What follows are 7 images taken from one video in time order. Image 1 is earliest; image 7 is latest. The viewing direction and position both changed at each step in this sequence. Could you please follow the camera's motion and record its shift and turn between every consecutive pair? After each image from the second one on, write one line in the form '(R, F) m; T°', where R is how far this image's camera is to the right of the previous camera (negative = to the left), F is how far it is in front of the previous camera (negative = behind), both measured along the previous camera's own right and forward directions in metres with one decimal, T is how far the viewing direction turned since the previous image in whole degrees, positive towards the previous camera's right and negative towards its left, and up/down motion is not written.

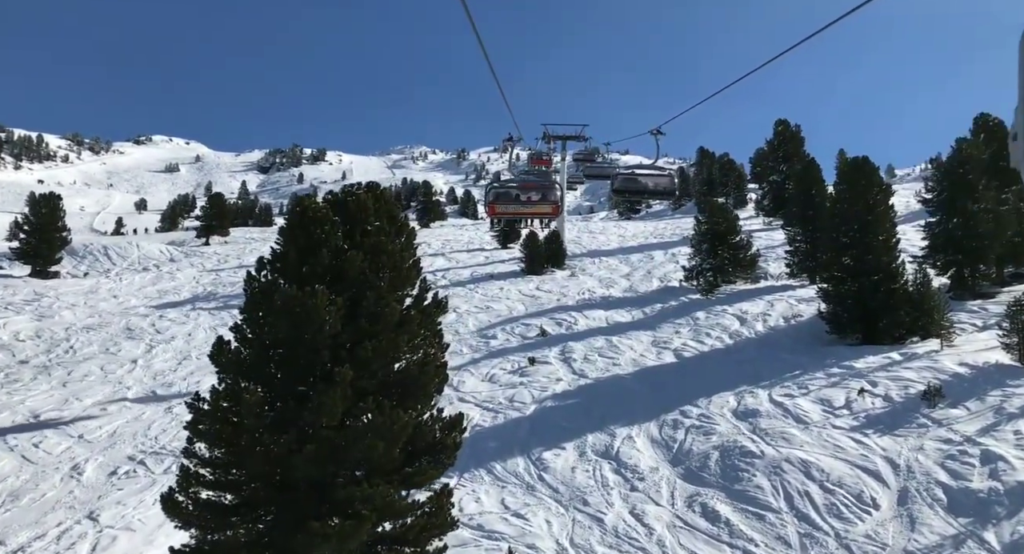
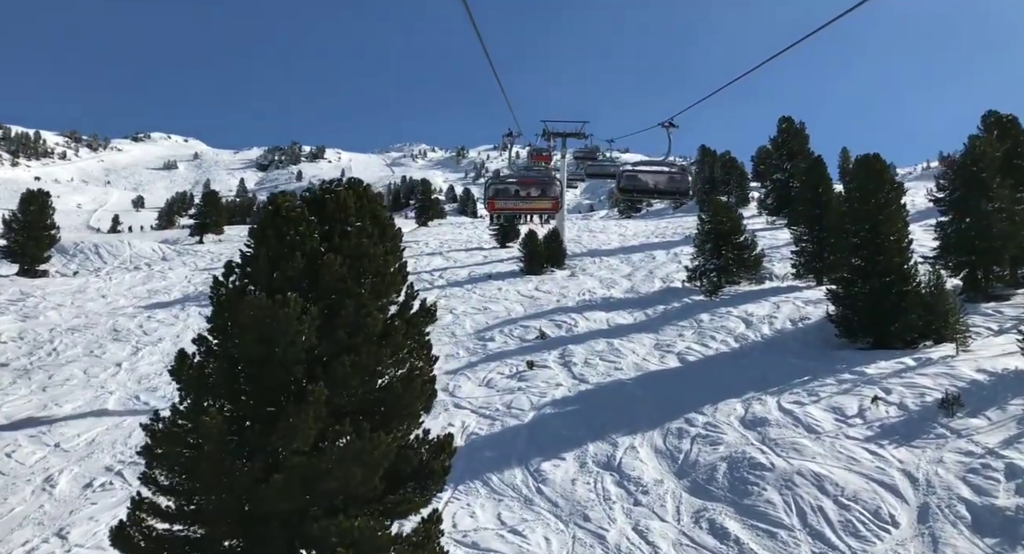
(0.0, +0.6) m; 0°
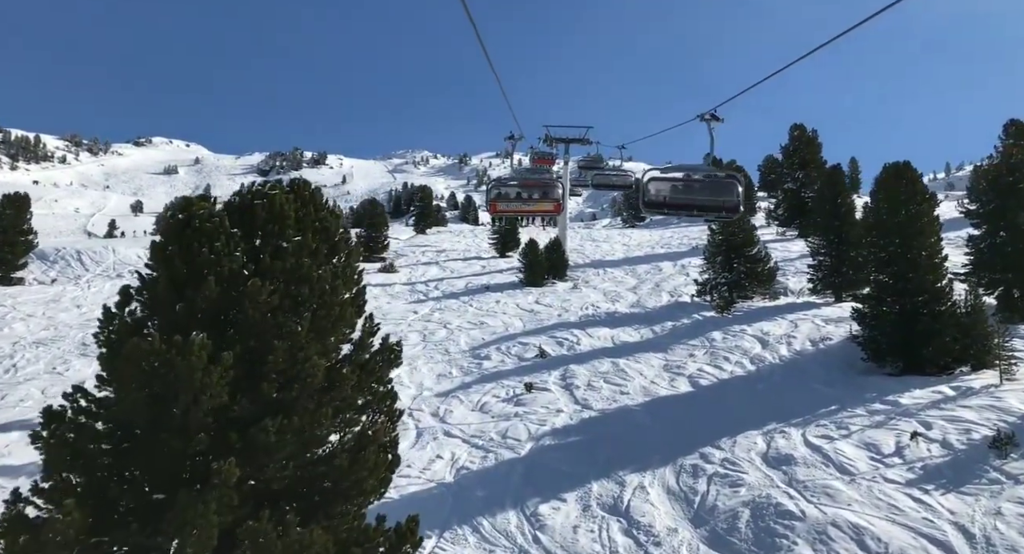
(+0.1, +1.4) m; 0°
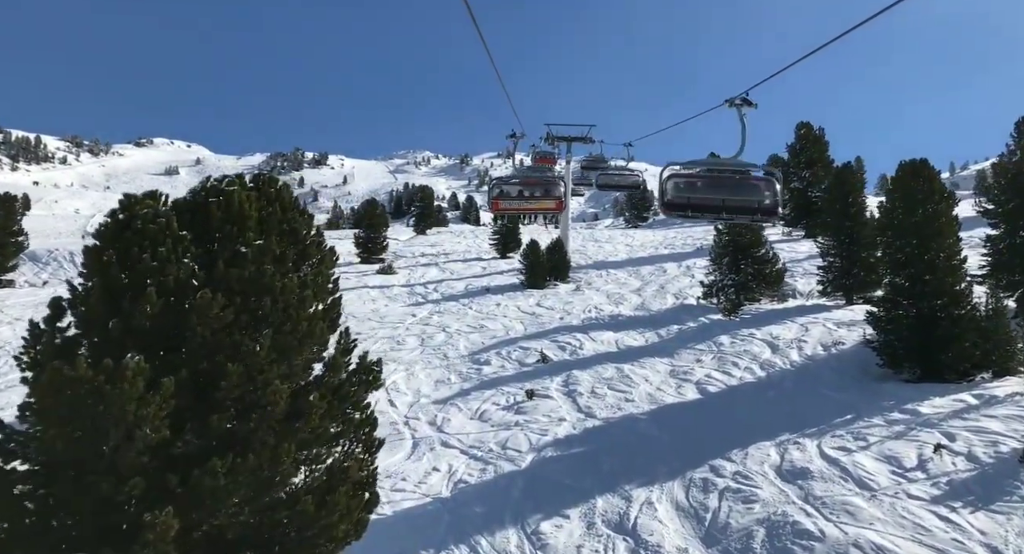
(0.0, +0.6) m; 0°
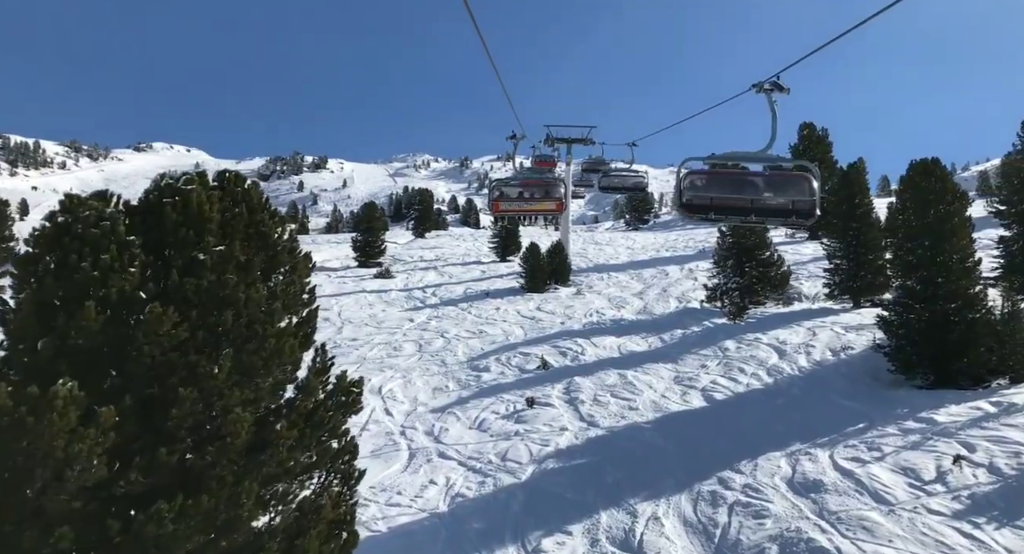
(0.0, +0.5) m; 0°
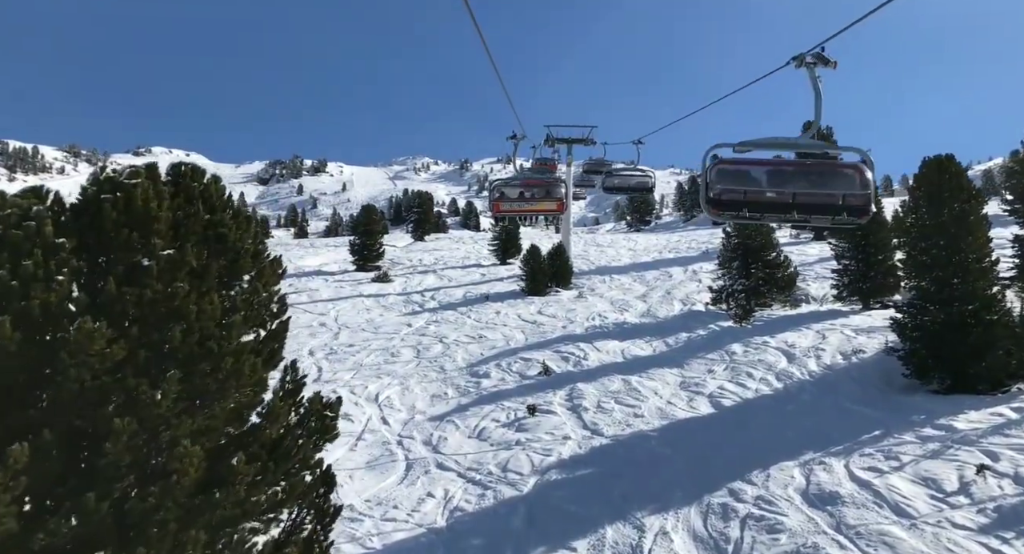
(0.0, +0.5) m; 0°
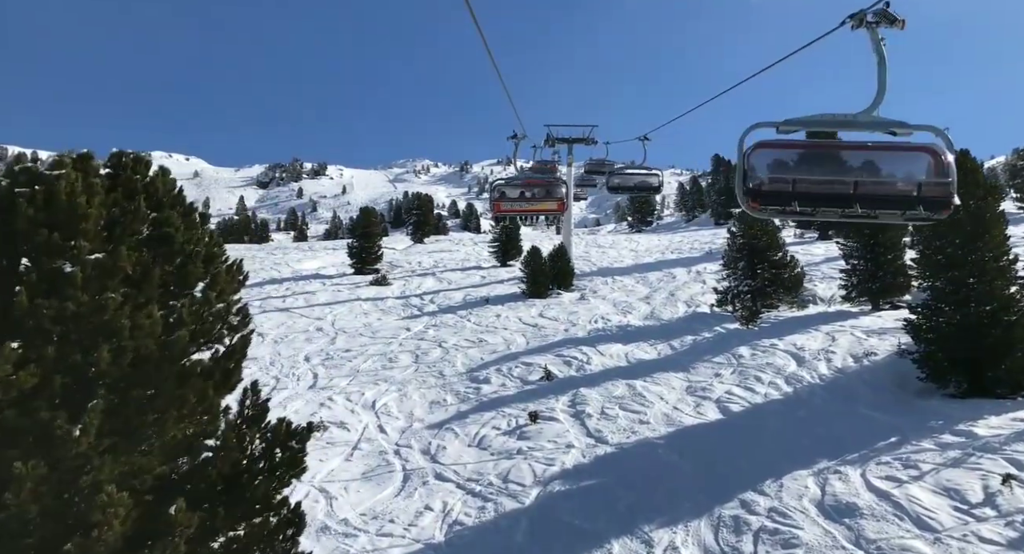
(0.0, +0.5) m; 0°
